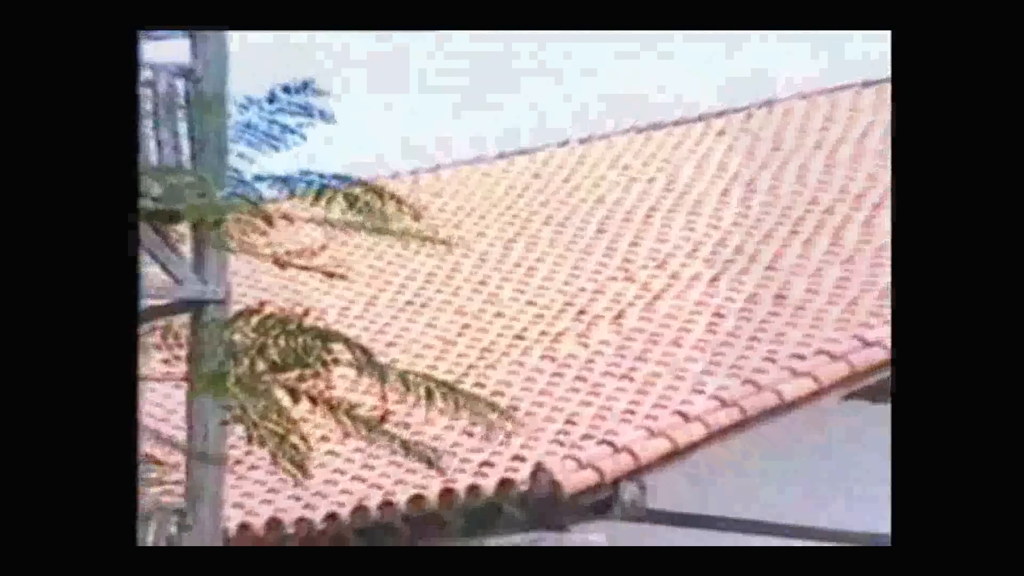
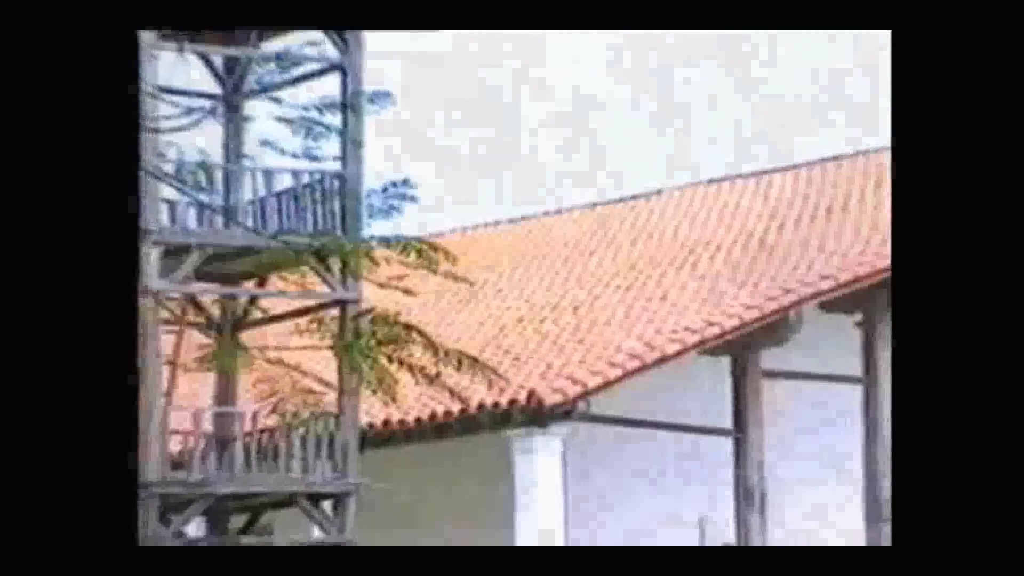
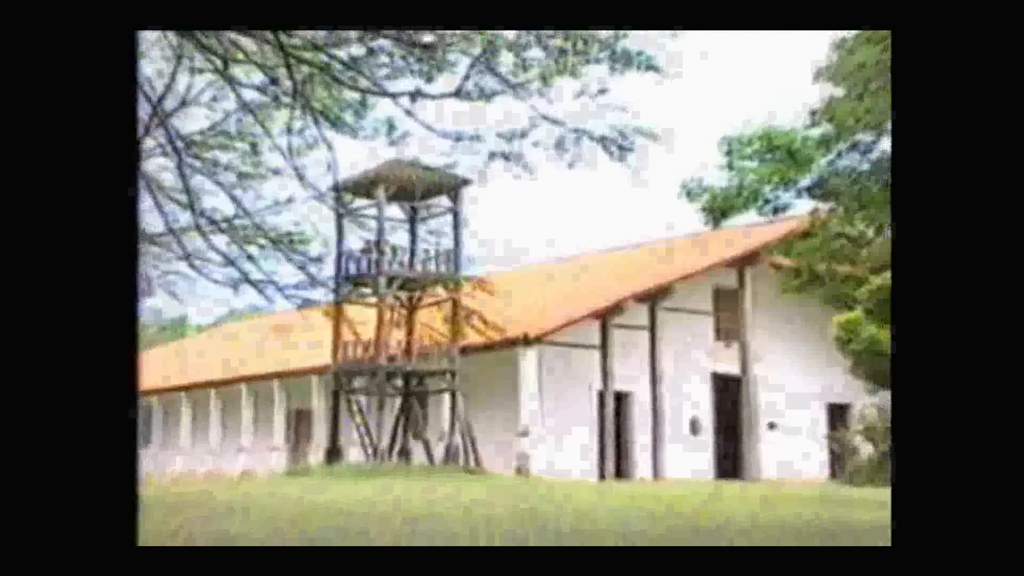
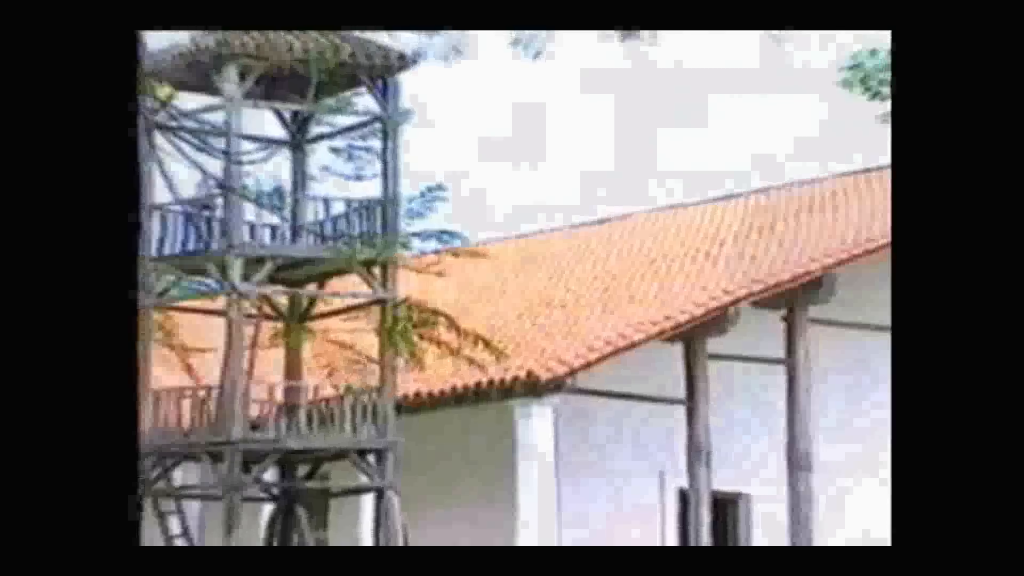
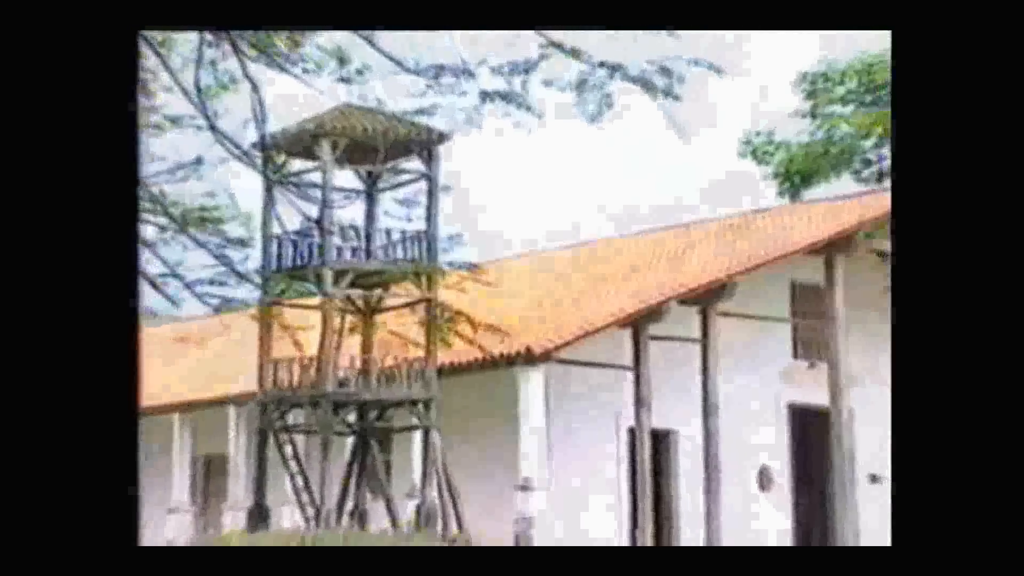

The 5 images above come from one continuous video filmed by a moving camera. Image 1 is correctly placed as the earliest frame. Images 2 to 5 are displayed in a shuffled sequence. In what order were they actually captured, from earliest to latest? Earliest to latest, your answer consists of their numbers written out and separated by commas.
2, 4, 5, 3
